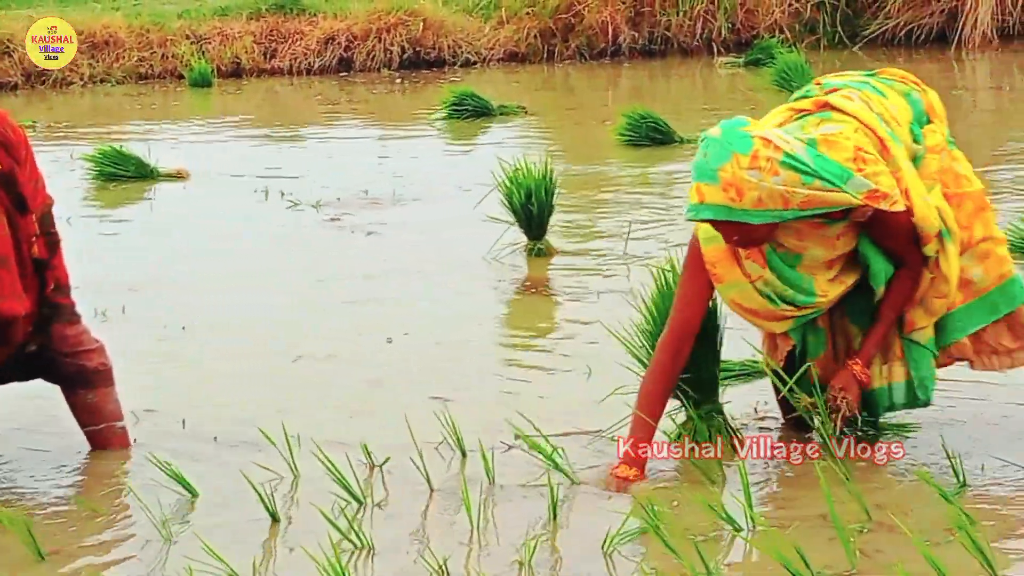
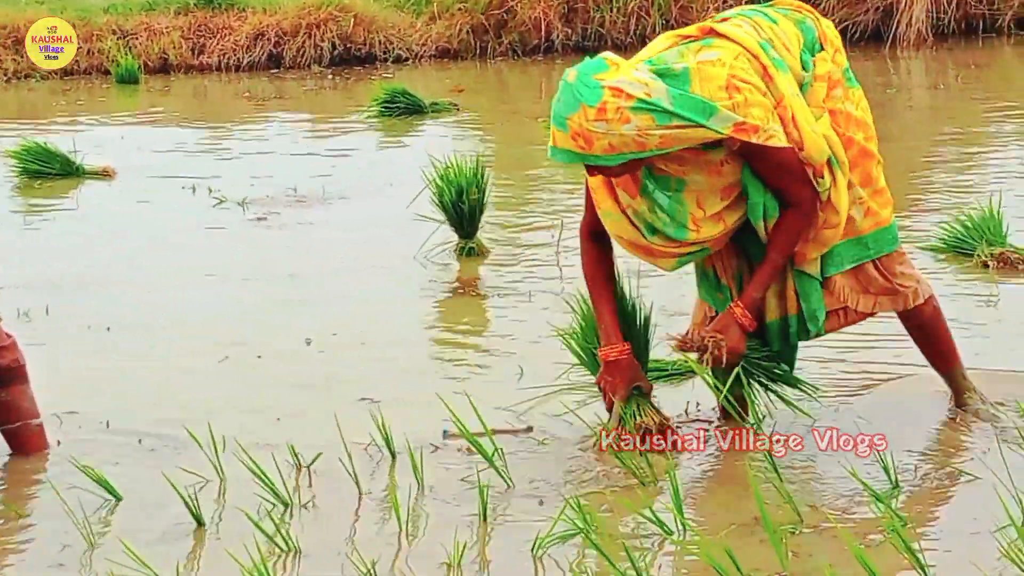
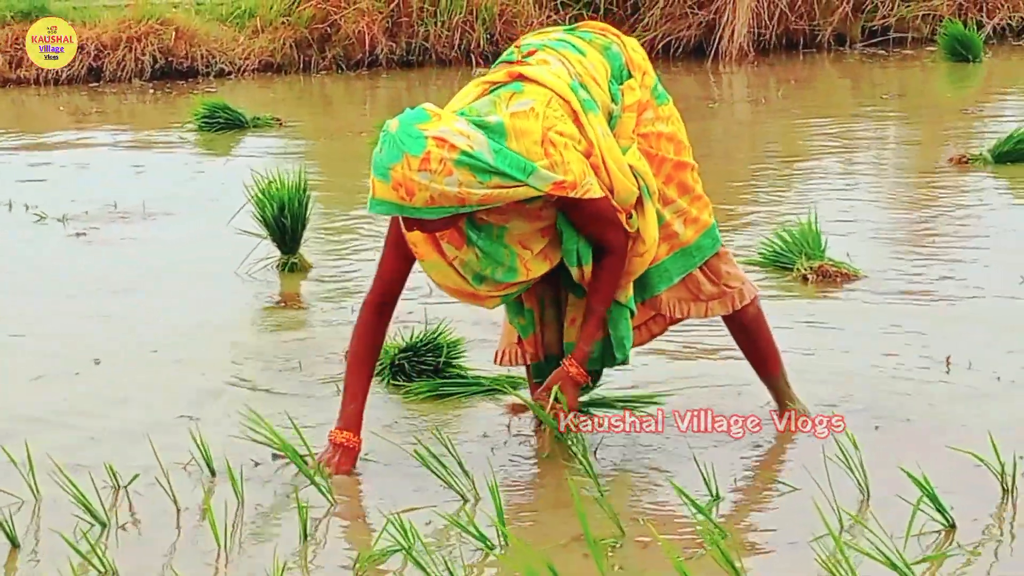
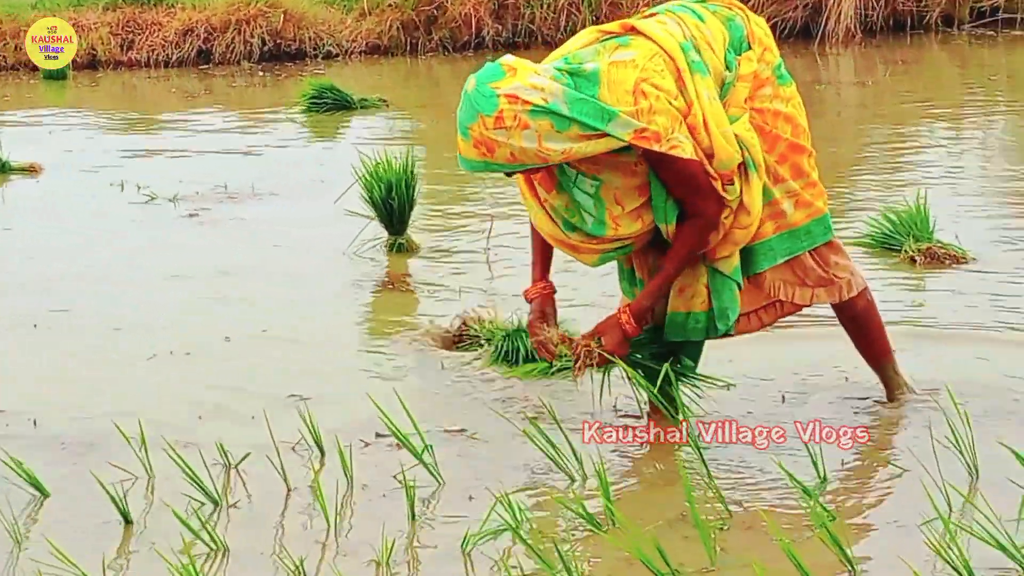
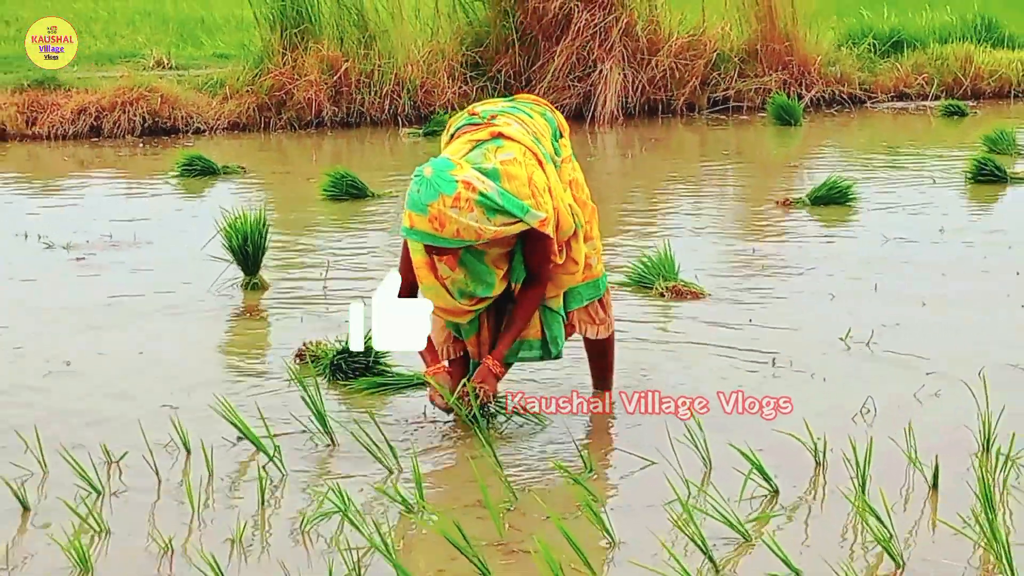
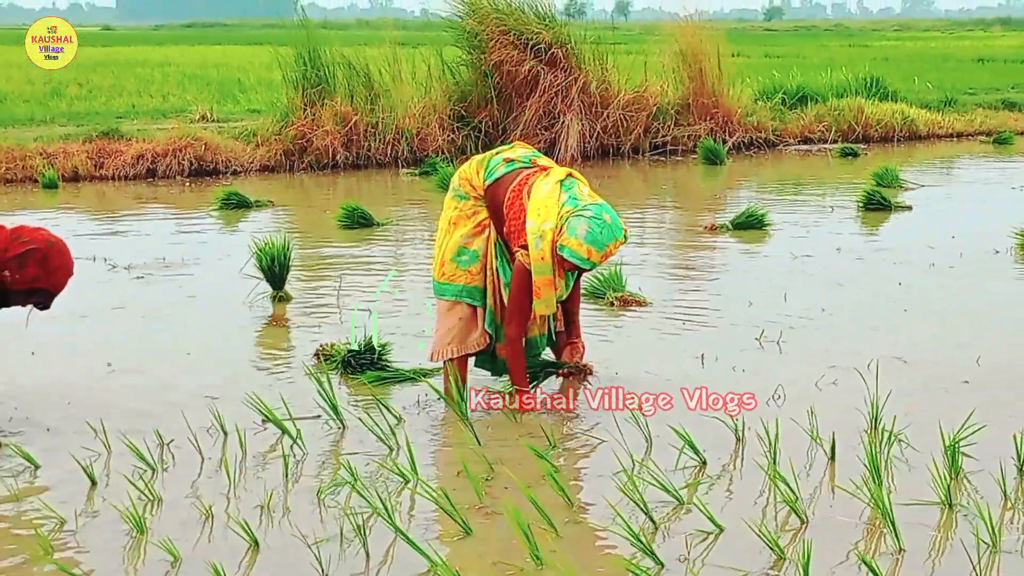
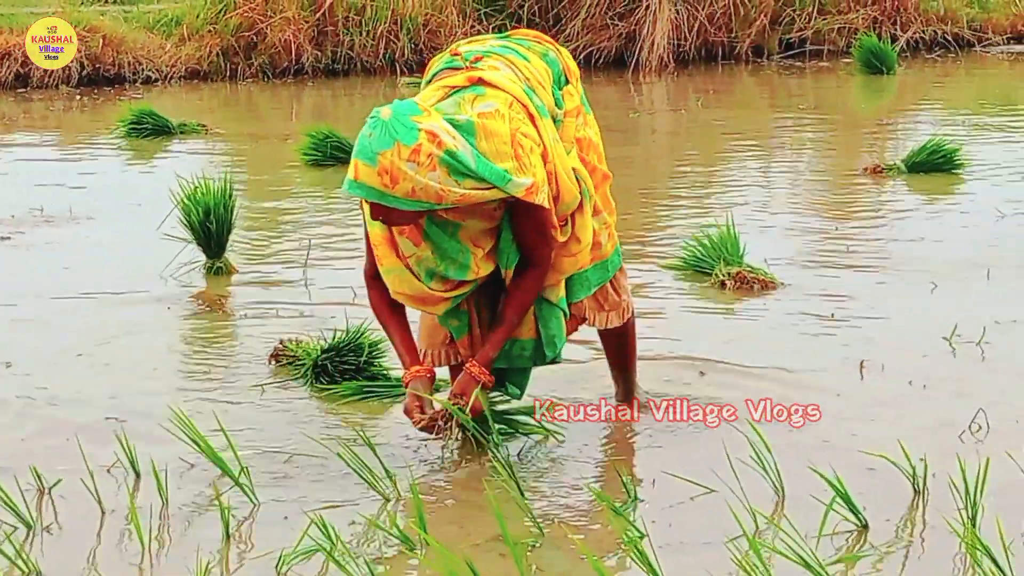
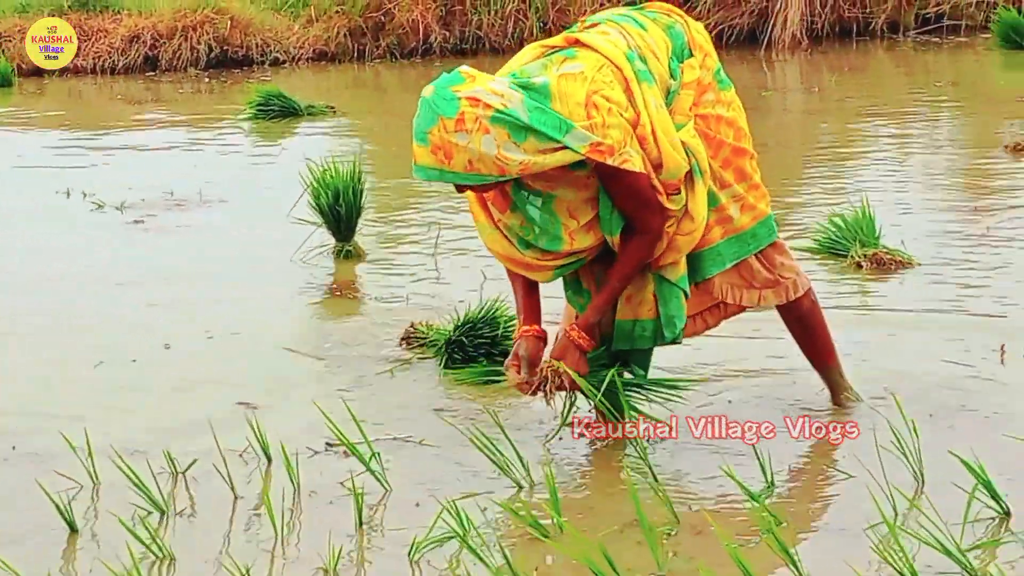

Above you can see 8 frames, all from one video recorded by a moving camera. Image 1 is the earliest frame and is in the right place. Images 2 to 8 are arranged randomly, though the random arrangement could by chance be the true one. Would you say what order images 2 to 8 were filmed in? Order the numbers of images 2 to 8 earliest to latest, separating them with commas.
2, 4, 8, 3, 7, 5, 6
